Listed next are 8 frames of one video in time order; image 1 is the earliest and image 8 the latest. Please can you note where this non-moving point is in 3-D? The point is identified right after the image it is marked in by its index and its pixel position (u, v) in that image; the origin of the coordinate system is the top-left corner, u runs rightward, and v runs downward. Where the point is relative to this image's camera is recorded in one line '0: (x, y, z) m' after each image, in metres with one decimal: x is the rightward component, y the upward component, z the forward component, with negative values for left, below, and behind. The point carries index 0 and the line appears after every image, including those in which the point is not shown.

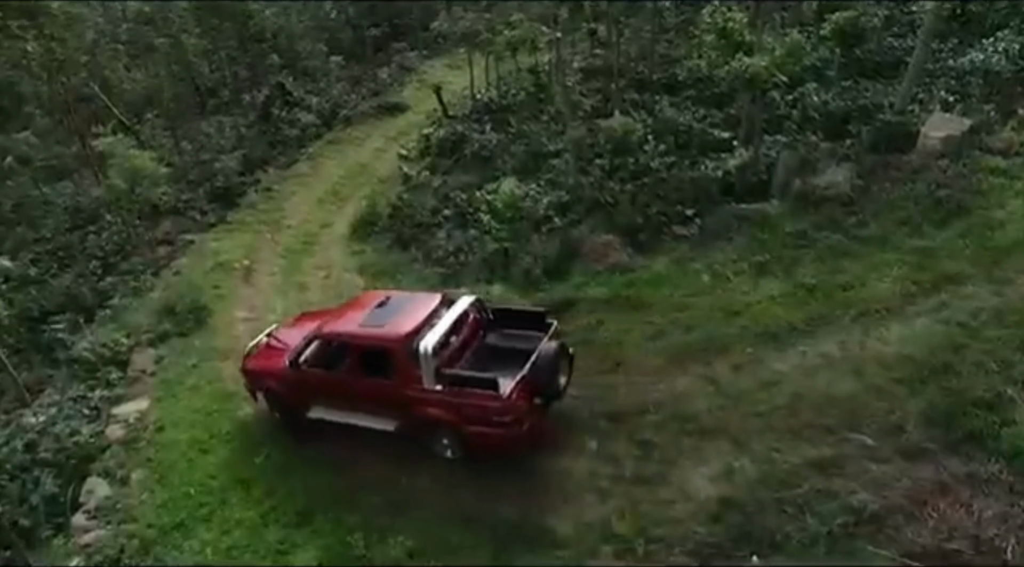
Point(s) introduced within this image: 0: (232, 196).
0: (-7.2, +2.2, +18.0) m
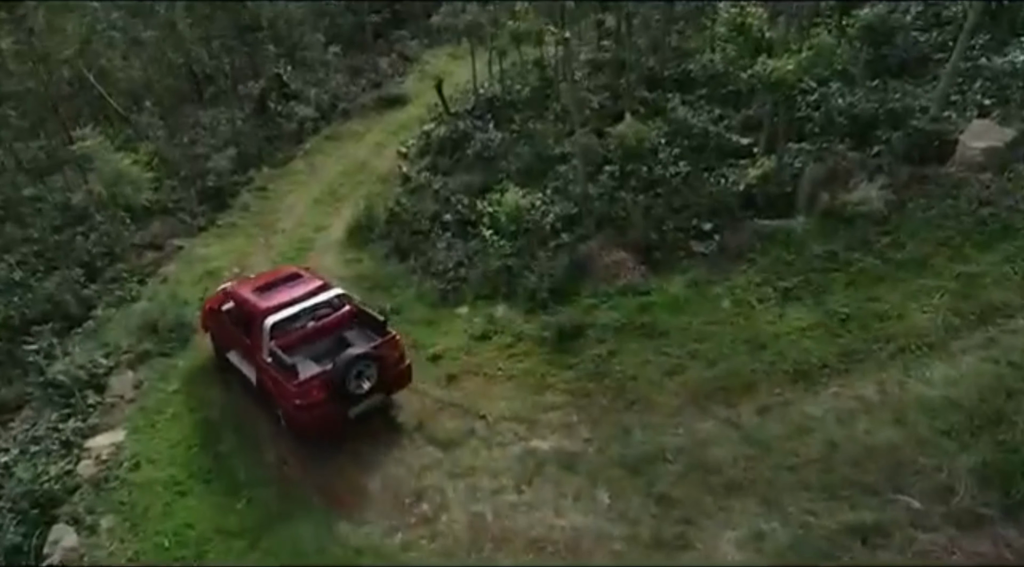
0: (-7.1, +2.2, +17.3) m
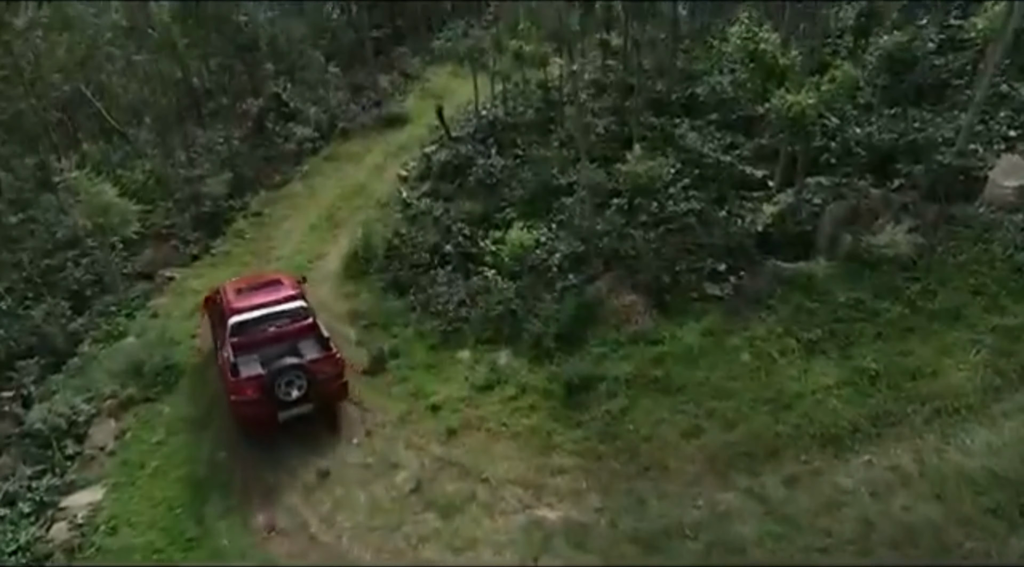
0: (-7.0, +1.5, +16.8) m
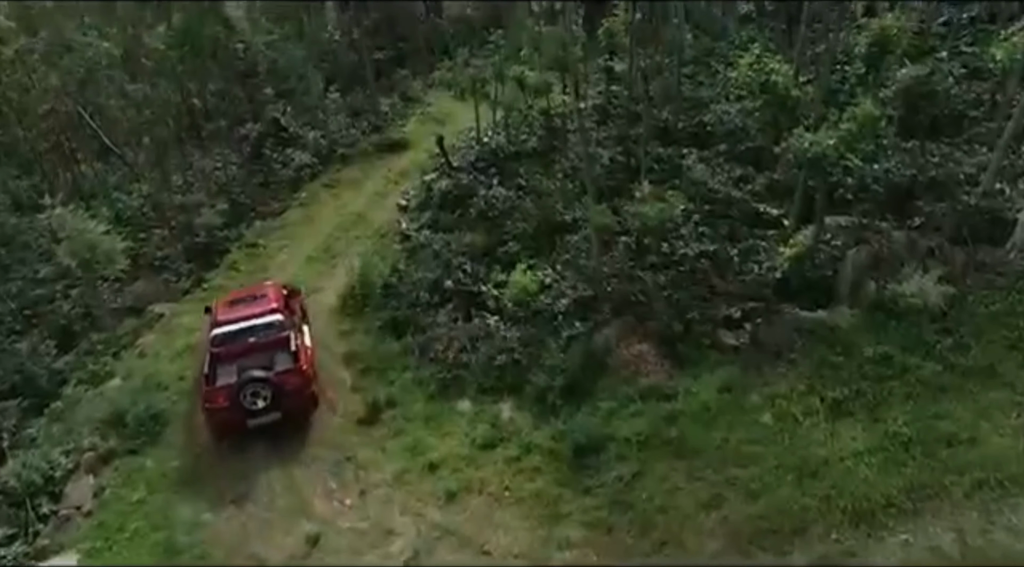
0: (-7.0, +0.7, +16.4) m
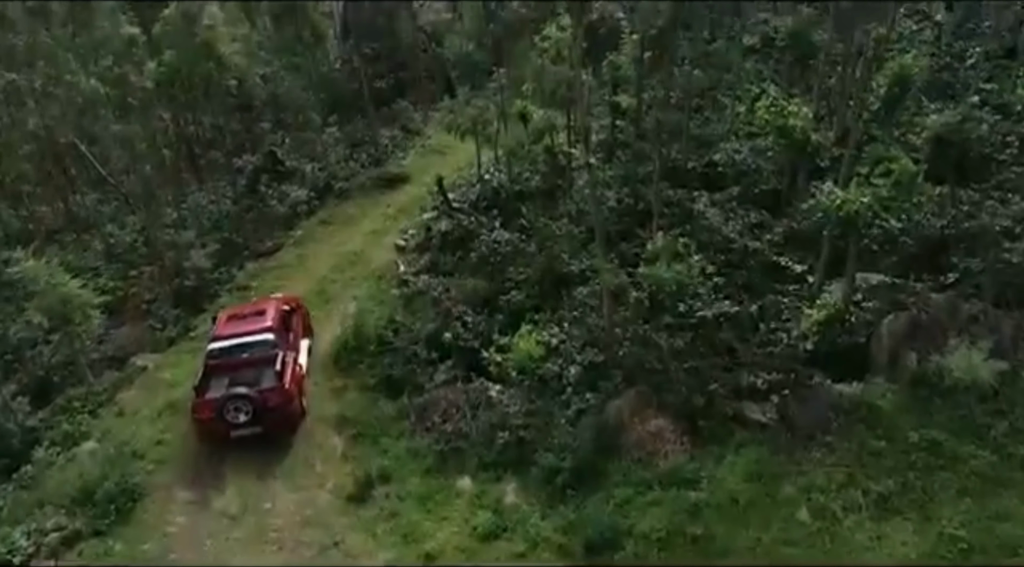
0: (-6.9, -0.3, +15.7) m
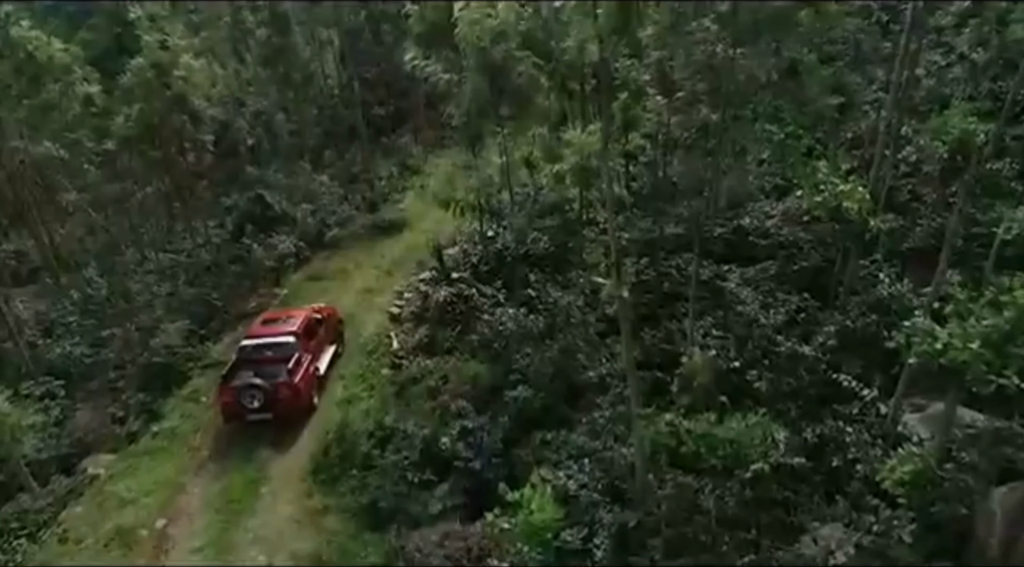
0: (-6.8, -1.9, +14.0) m
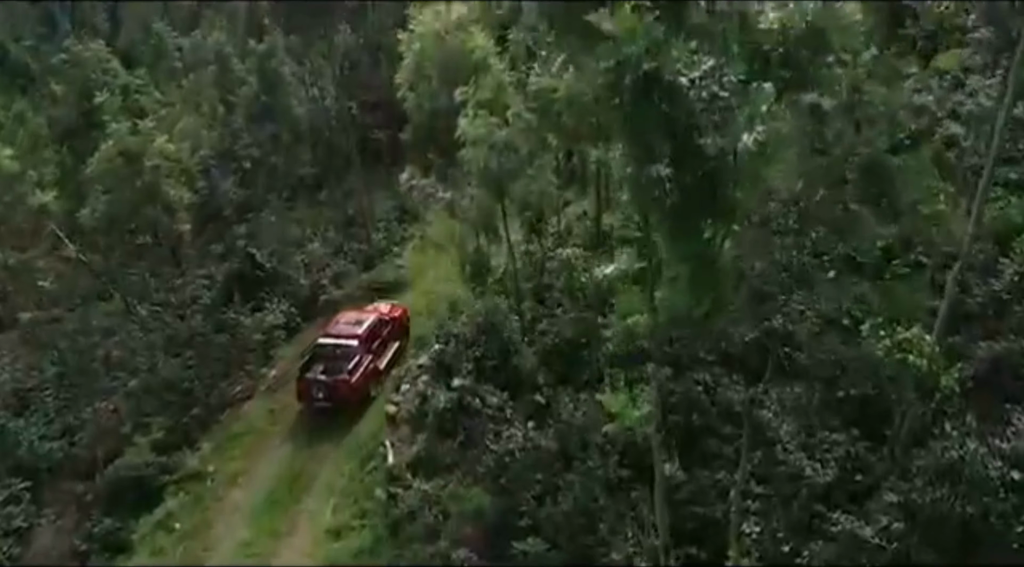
0: (-6.7, -3.8, +12.7) m
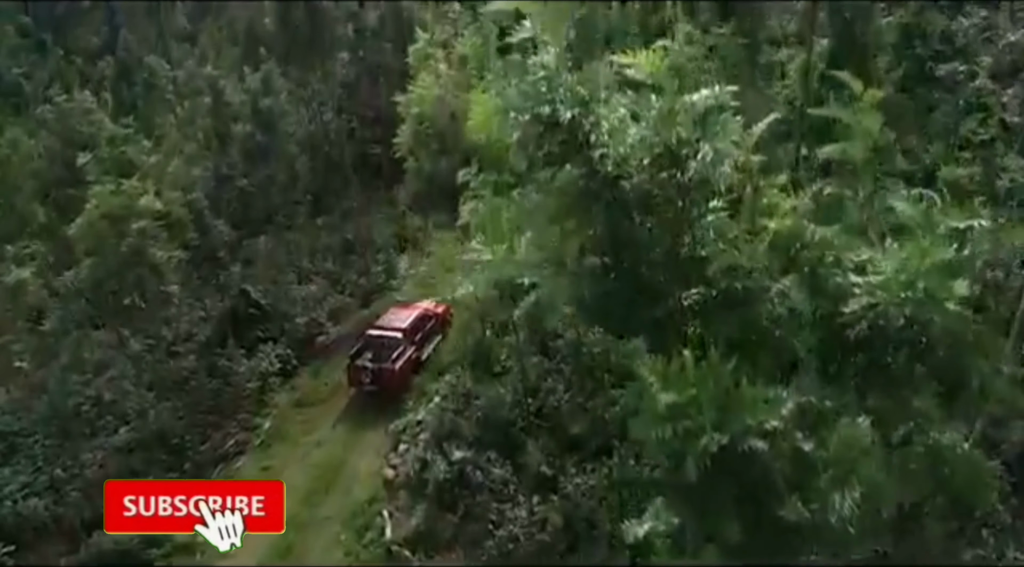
0: (-6.6, -5.0, +12.1) m
